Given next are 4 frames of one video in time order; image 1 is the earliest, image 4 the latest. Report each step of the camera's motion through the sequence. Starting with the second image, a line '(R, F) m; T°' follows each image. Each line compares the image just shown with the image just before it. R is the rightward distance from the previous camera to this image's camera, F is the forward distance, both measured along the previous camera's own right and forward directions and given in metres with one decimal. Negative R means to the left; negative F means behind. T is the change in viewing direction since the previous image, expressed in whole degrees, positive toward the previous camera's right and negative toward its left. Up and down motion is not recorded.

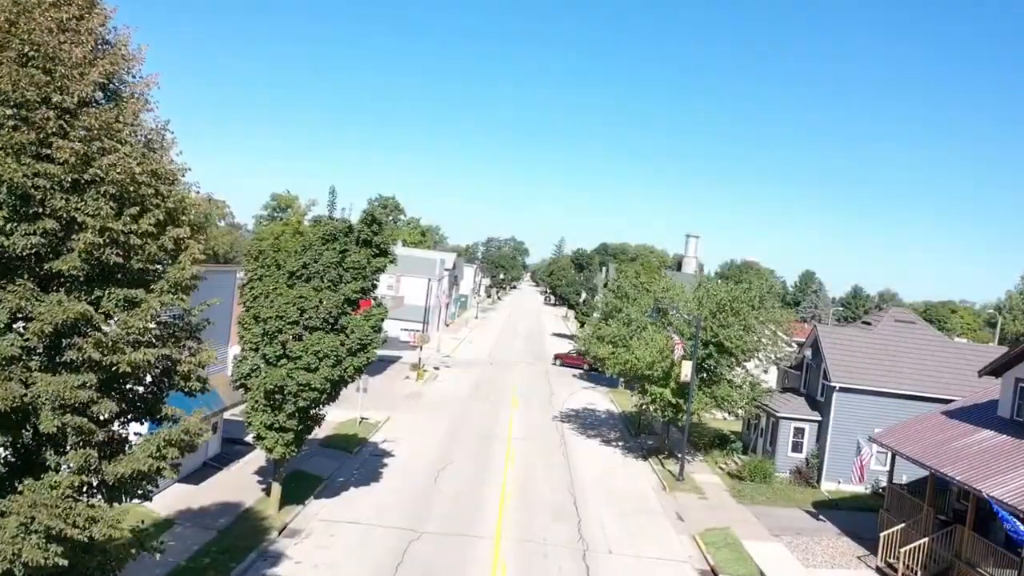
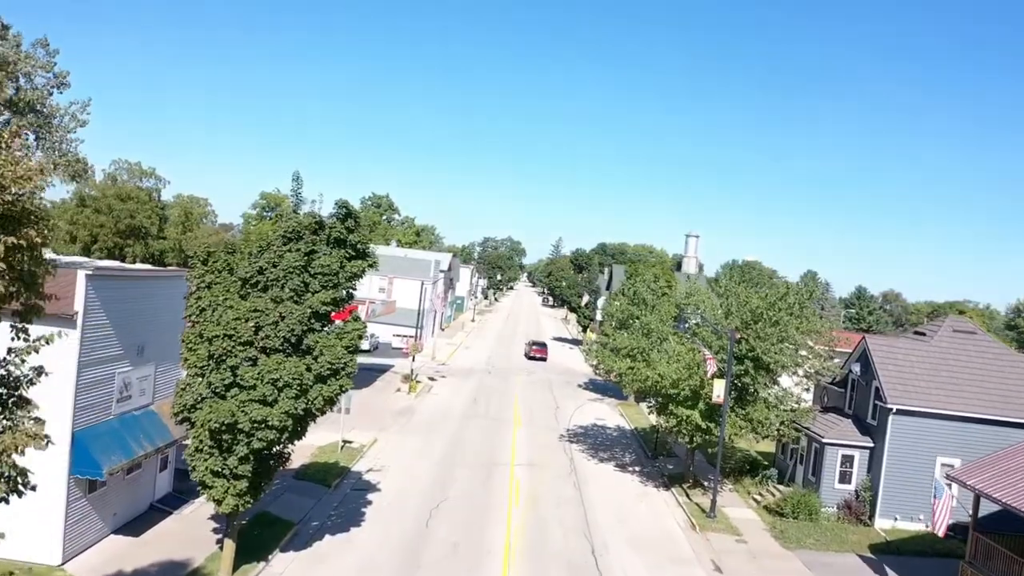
(-0.2, +3.5) m; 0°
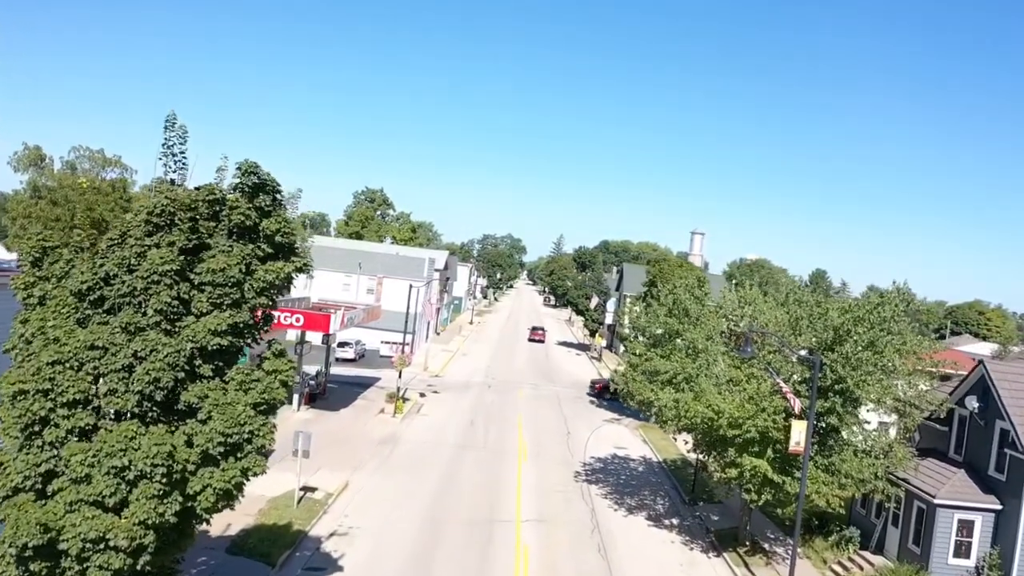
(-0.2, +5.6) m; 0°
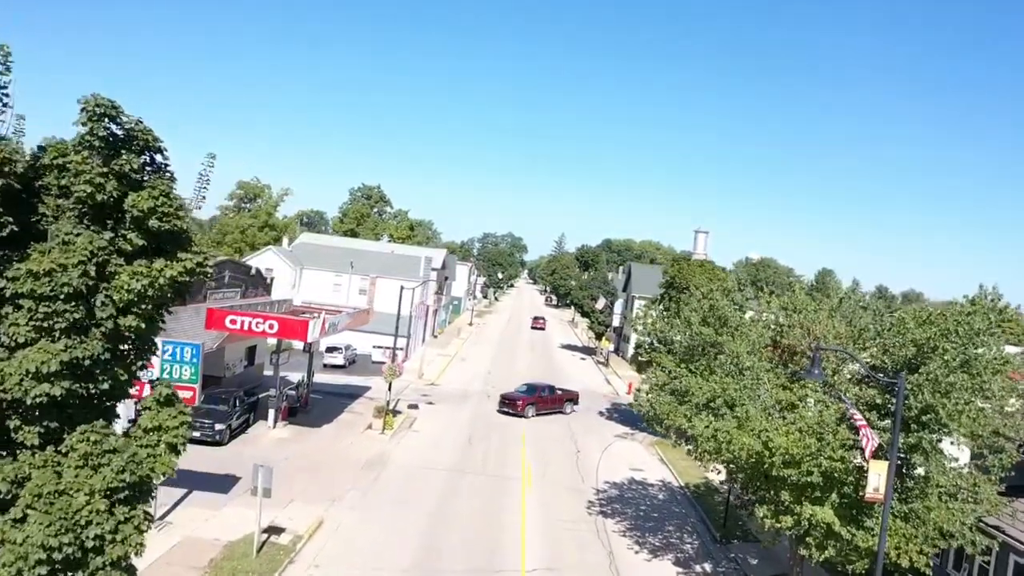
(-0.1, +3.3) m; 0°
